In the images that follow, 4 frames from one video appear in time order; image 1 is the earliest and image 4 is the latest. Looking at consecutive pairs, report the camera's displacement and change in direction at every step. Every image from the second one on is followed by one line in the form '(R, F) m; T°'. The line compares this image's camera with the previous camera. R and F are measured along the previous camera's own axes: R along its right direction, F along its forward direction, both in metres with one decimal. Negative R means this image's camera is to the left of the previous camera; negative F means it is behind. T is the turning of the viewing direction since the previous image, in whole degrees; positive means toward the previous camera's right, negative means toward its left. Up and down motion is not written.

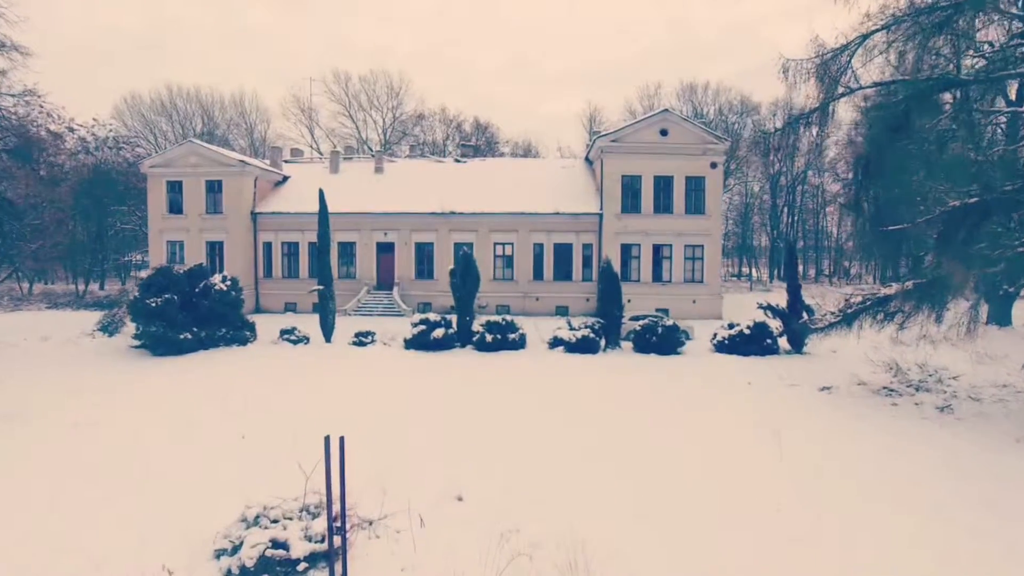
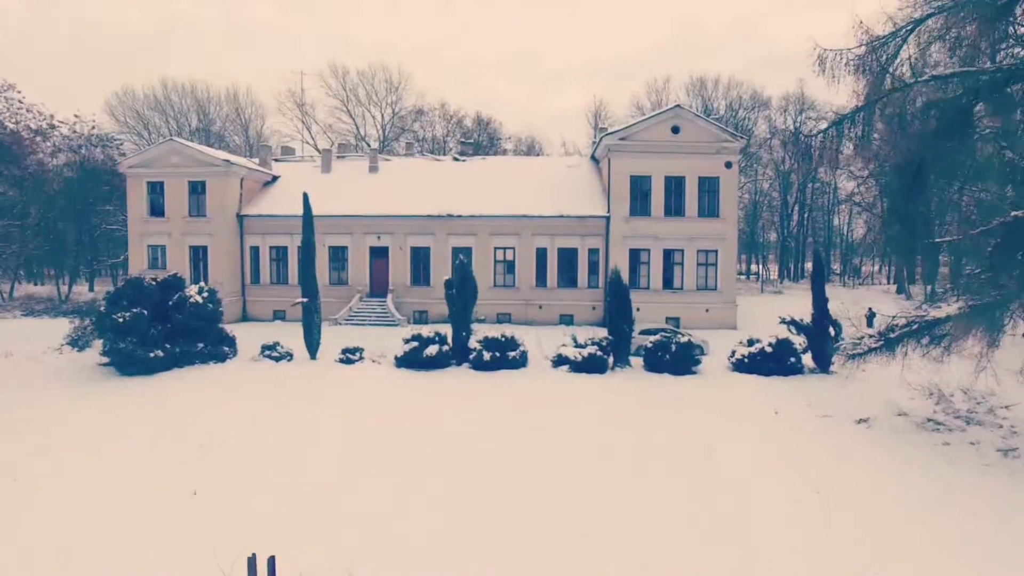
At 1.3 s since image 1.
(+0.1, +1.6) m; 0°
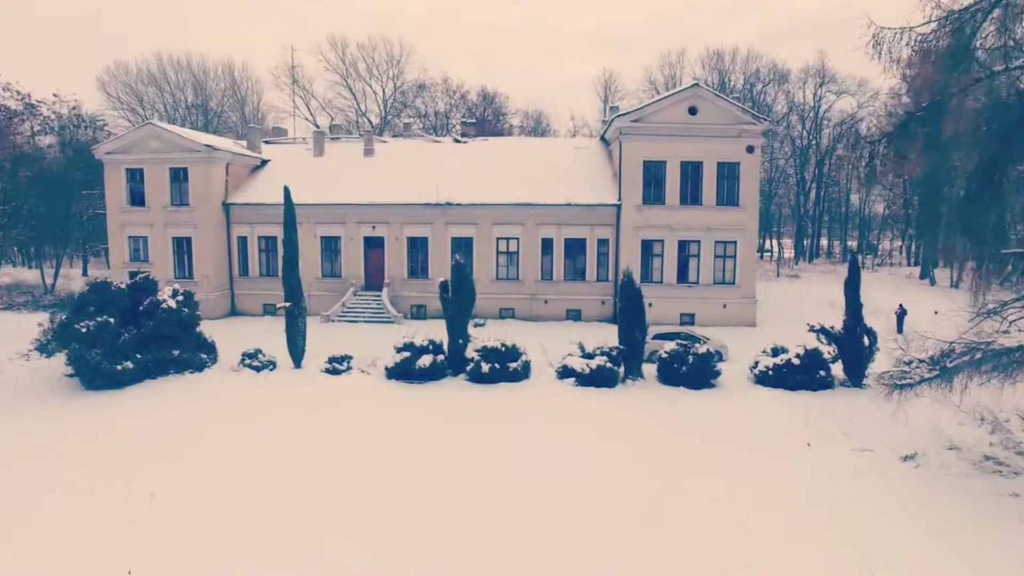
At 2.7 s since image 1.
(+0.2, +1.7) m; -1°
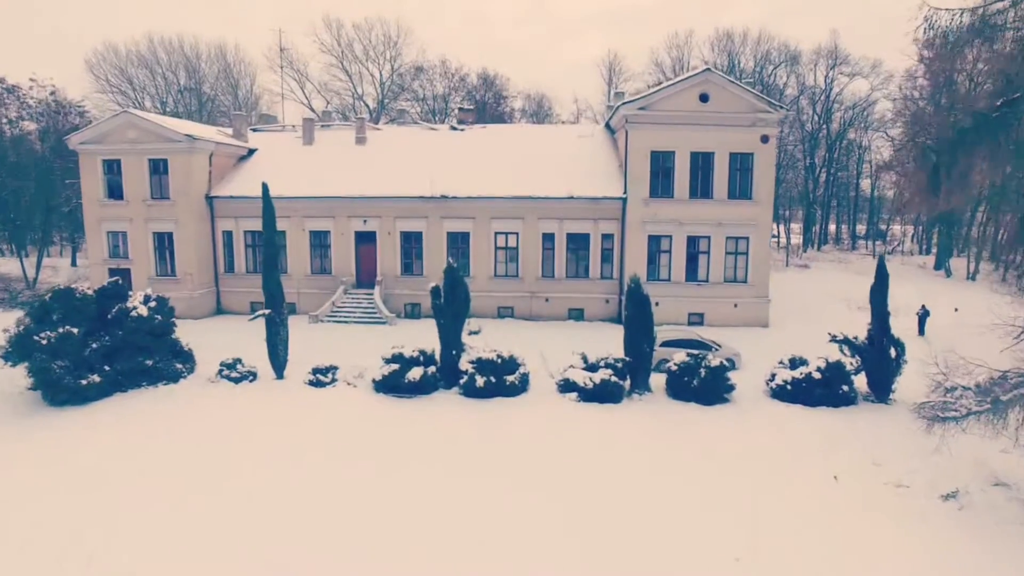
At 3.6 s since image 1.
(+0.1, +1.3) m; 0°
